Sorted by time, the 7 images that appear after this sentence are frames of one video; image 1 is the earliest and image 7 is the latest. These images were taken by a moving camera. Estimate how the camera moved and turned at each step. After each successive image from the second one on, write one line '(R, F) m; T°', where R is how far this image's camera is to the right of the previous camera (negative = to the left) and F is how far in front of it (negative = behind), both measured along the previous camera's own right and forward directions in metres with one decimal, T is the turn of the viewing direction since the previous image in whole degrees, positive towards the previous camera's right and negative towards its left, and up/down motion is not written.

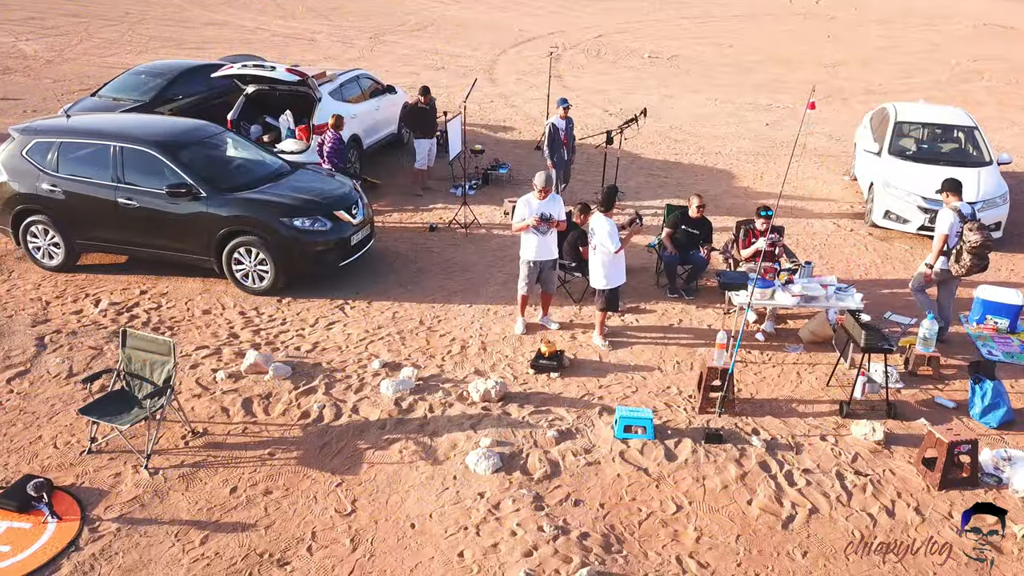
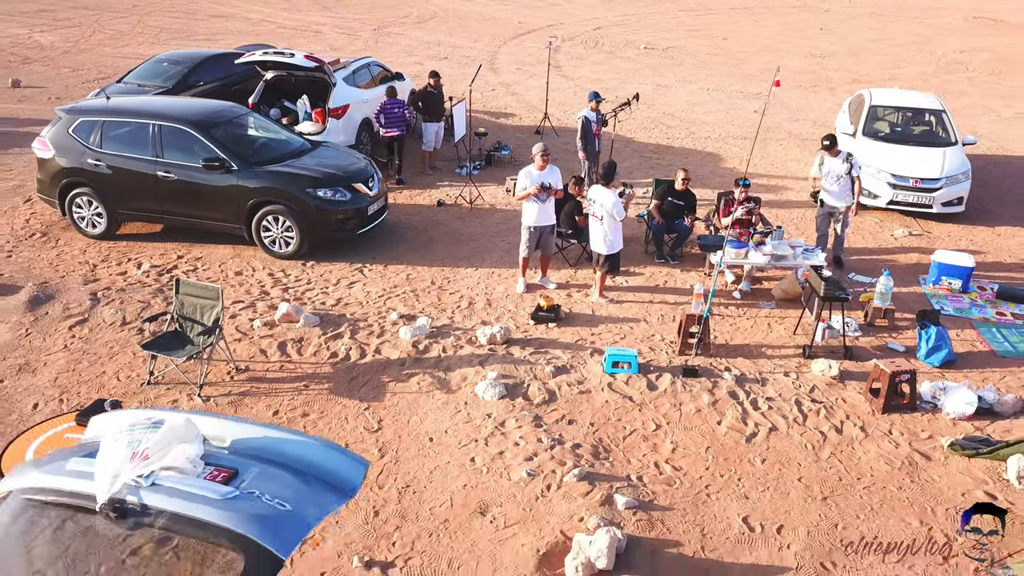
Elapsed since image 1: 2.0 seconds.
(0.0, -0.9) m; 0°
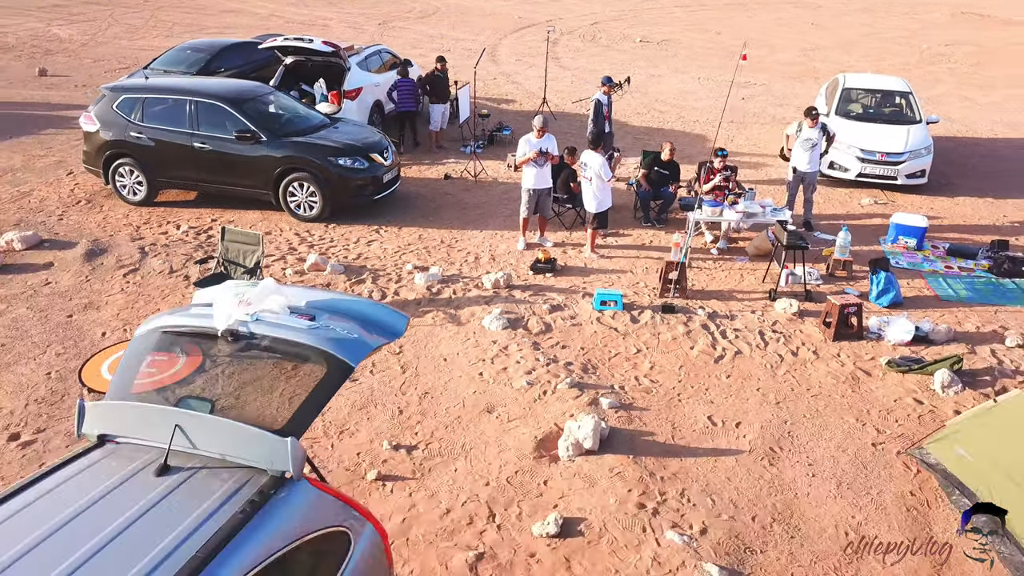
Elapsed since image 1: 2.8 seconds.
(0.0, -1.0) m; 0°
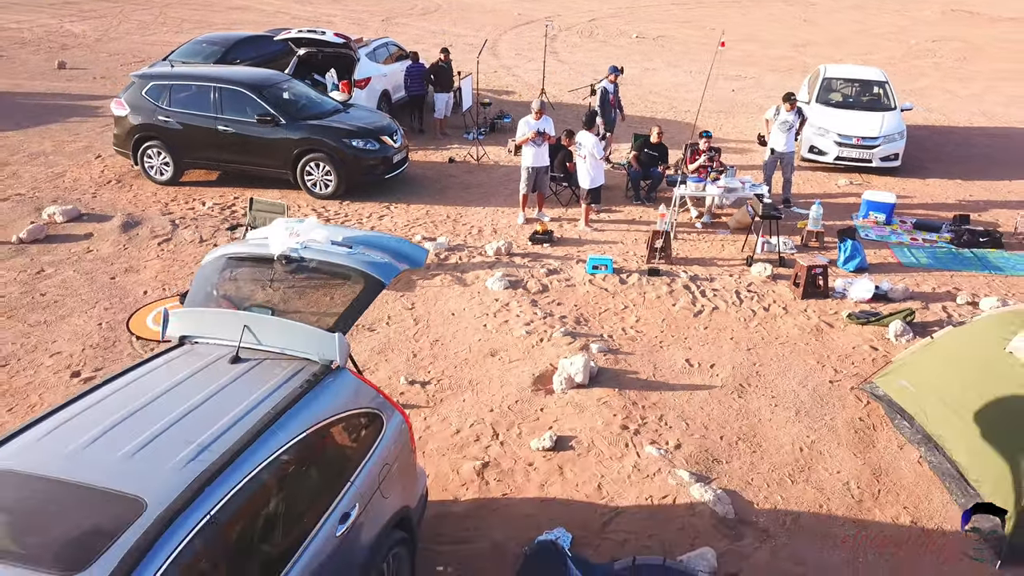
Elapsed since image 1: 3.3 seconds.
(0.0, -0.8) m; 0°
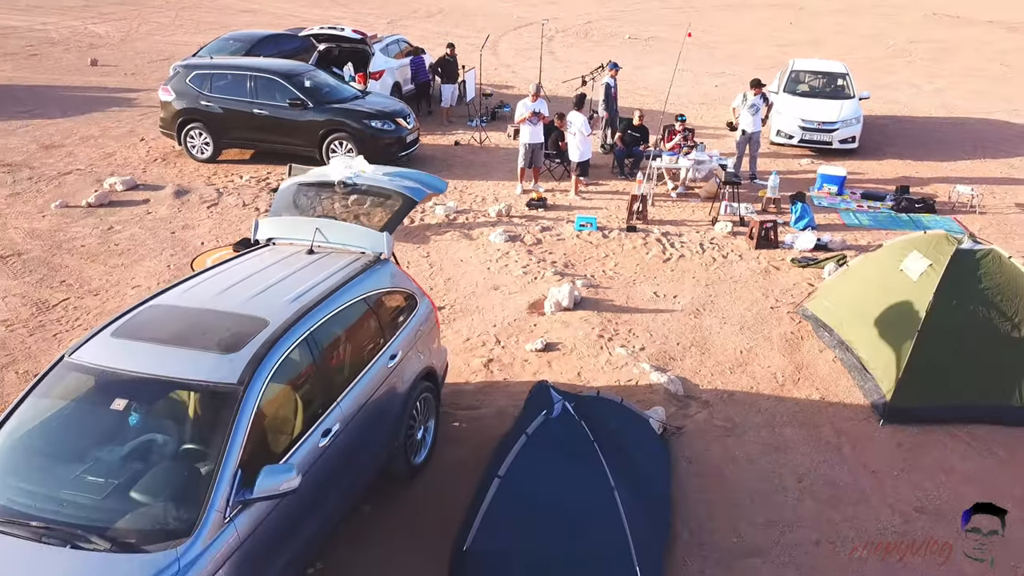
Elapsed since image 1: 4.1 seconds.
(0.0, -1.6) m; 0°
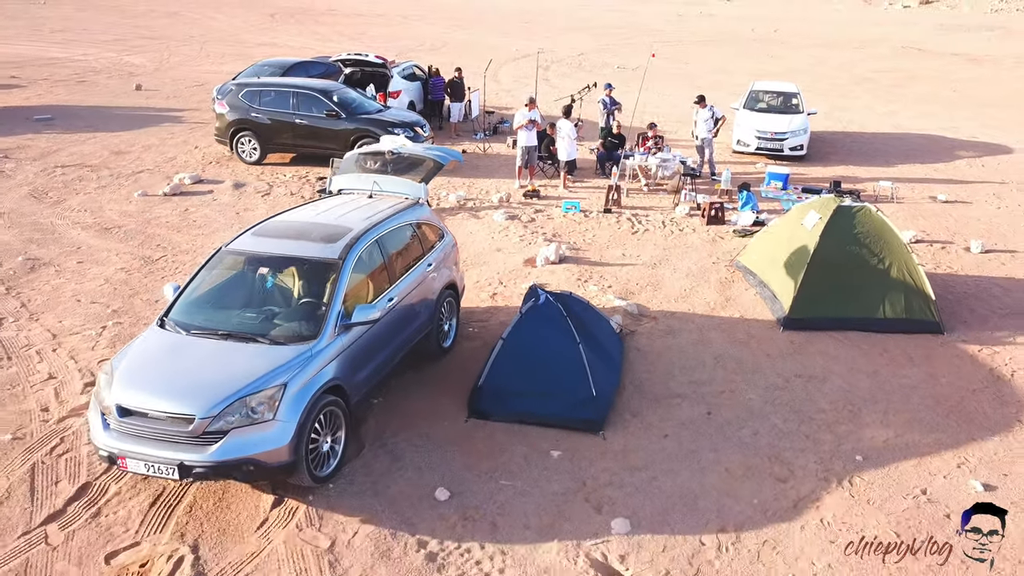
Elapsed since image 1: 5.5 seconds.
(0.0, -2.4) m; 0°
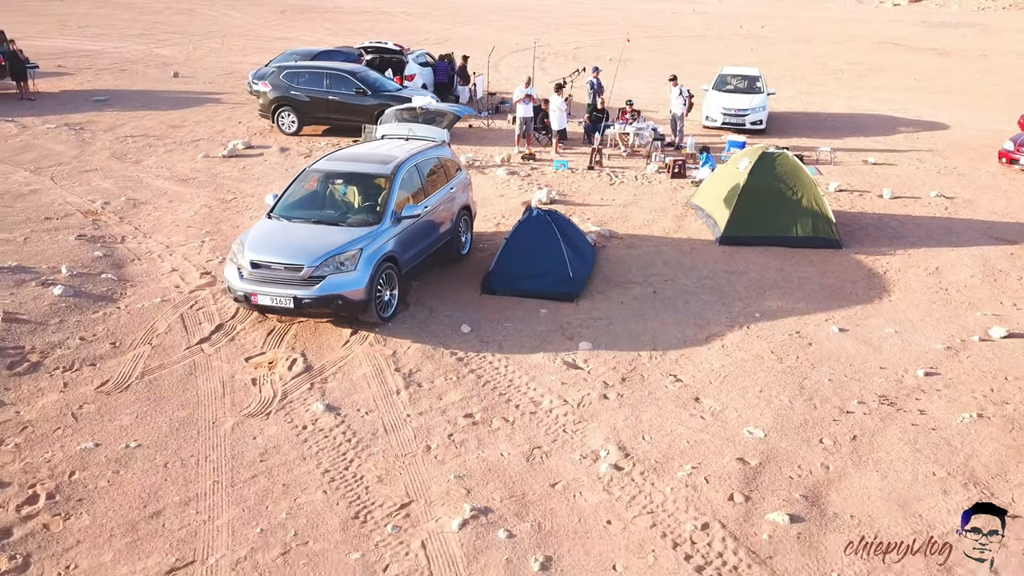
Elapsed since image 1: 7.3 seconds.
(0.0, -2.8) m; 0°
